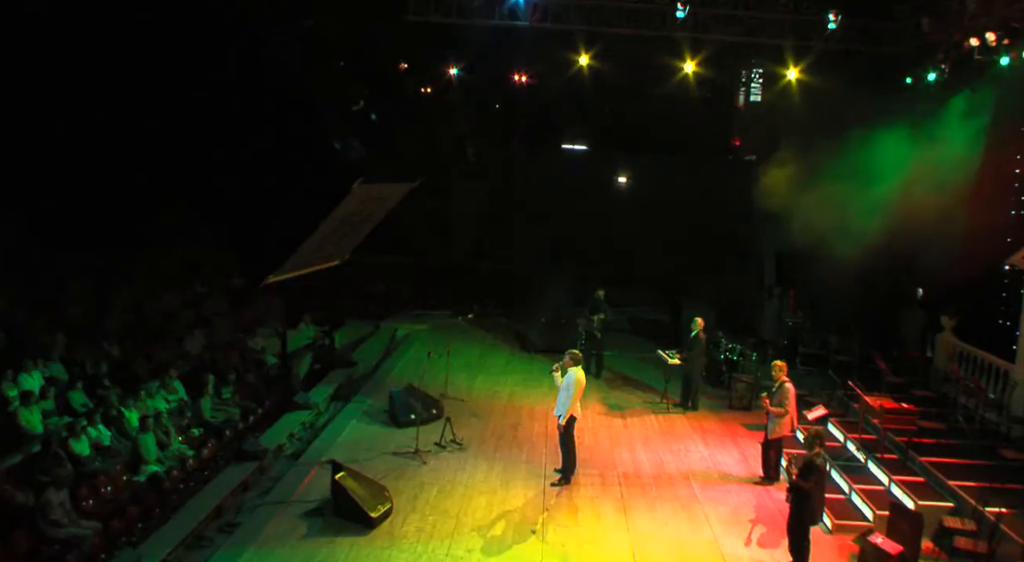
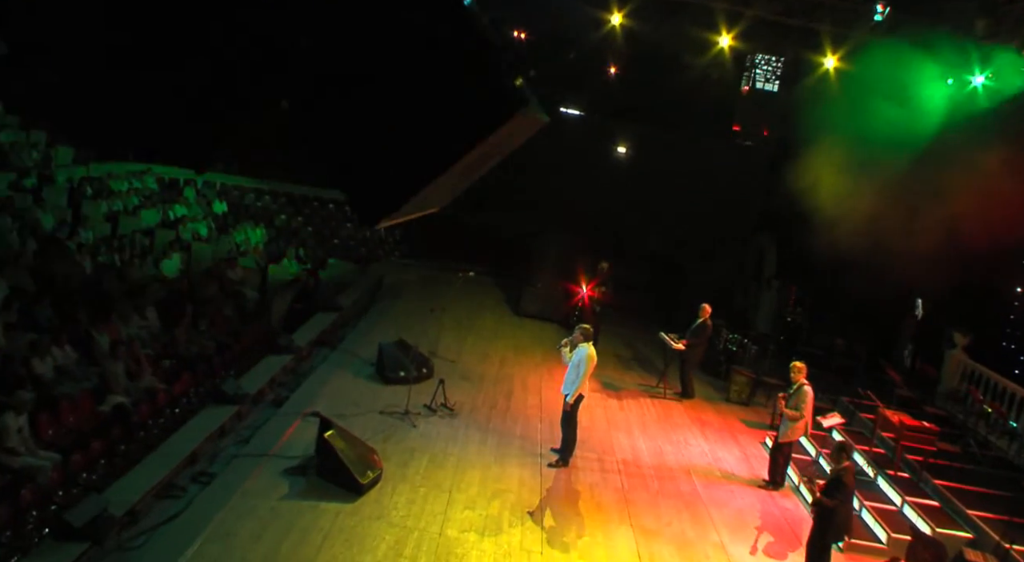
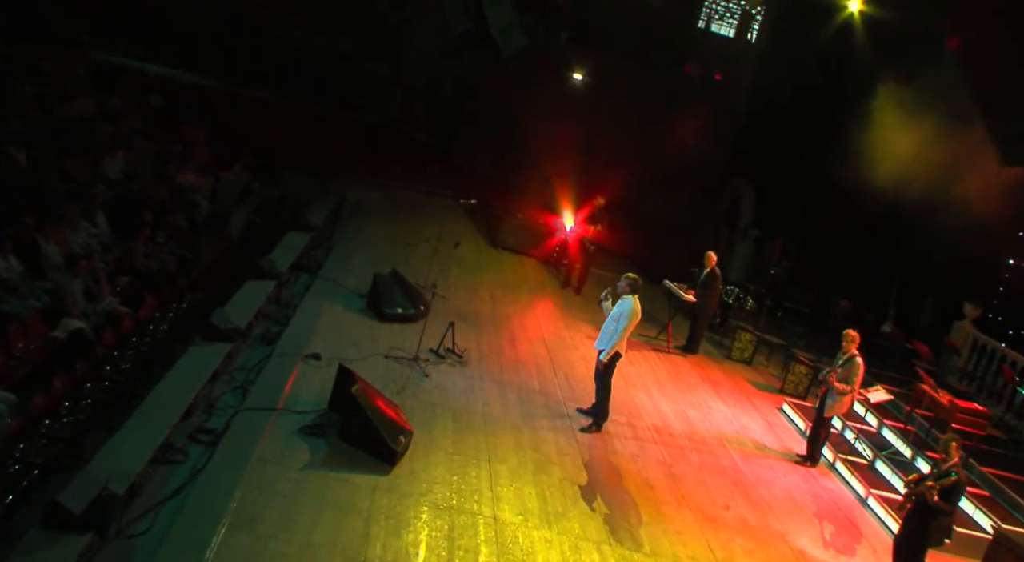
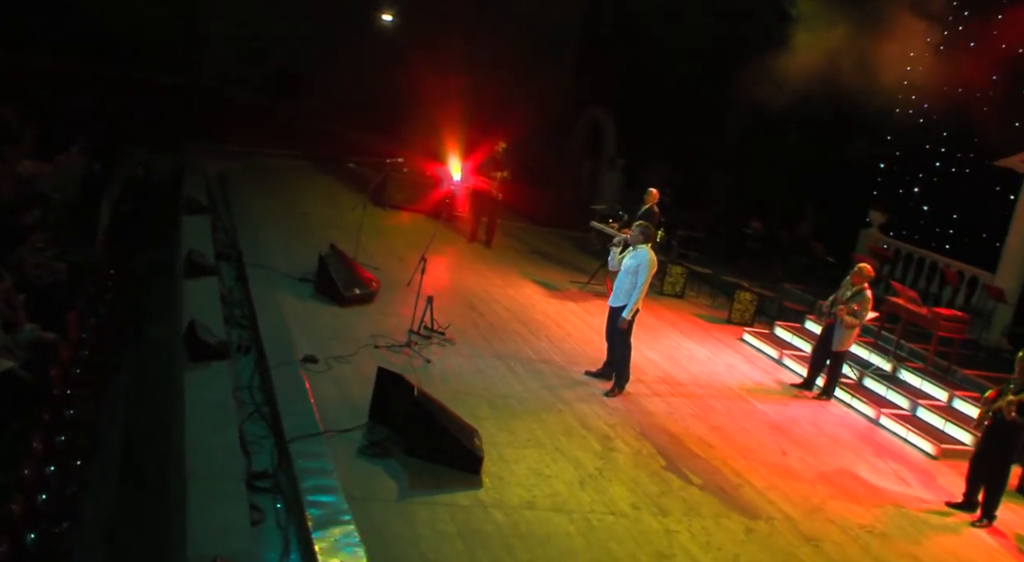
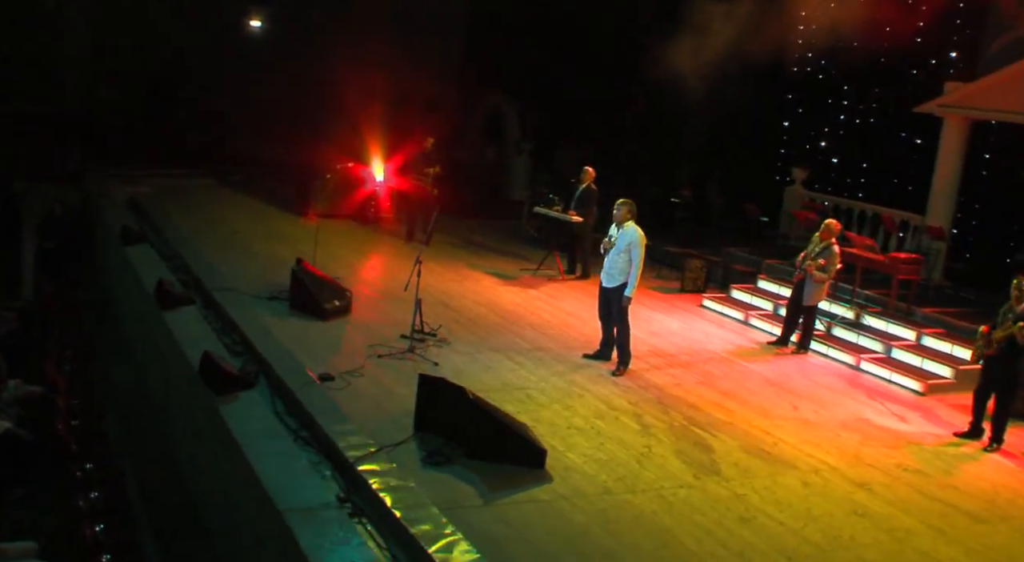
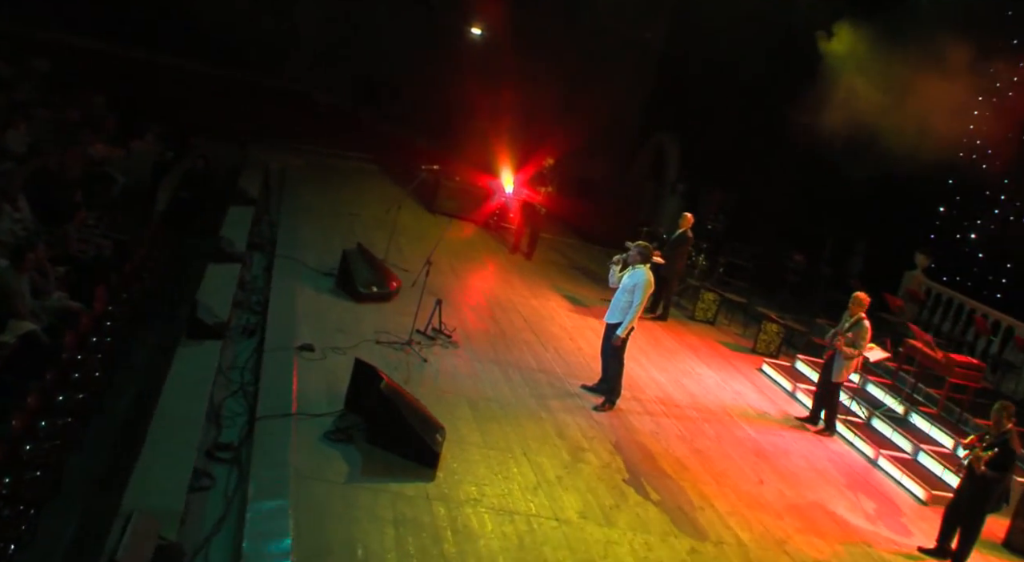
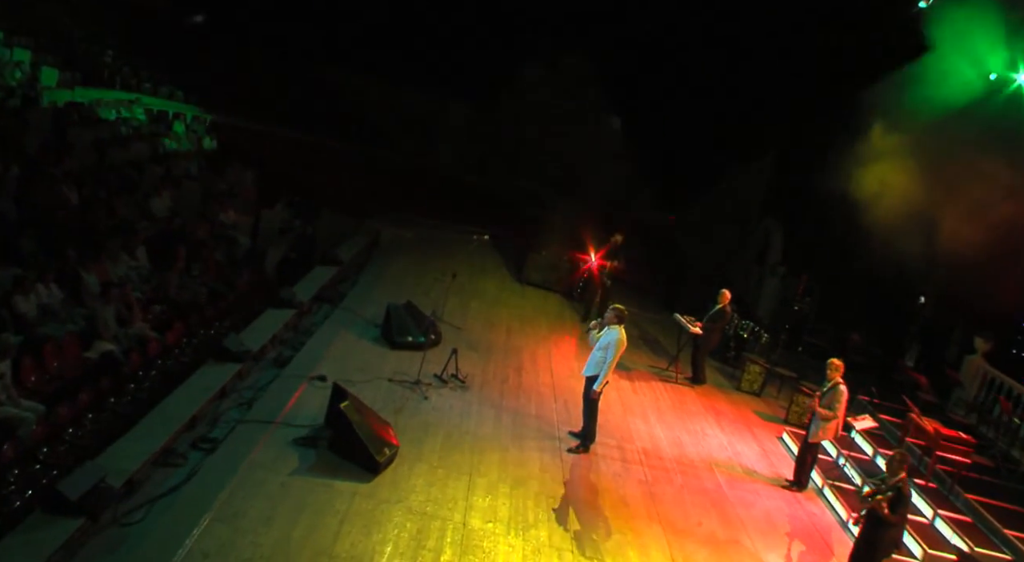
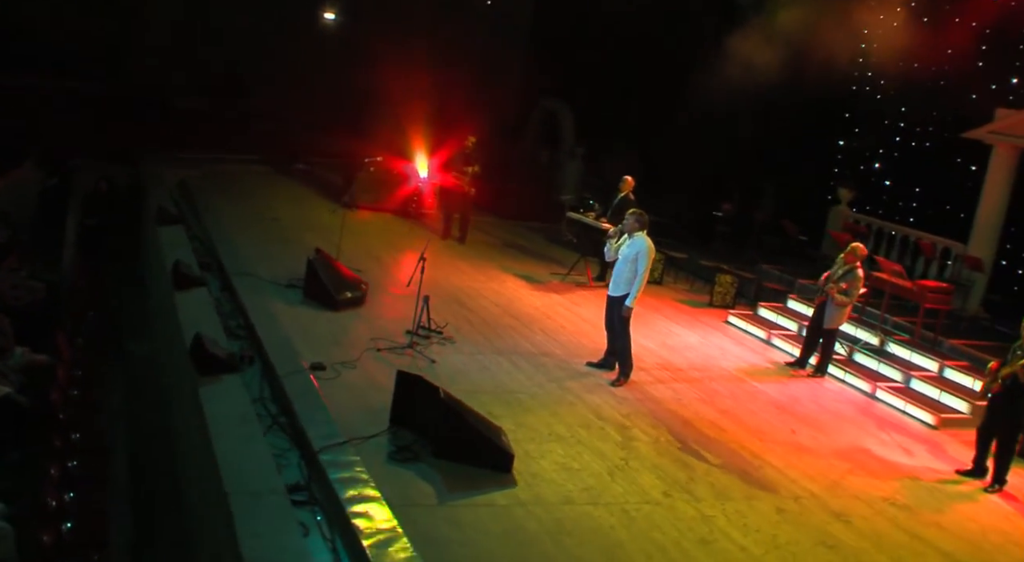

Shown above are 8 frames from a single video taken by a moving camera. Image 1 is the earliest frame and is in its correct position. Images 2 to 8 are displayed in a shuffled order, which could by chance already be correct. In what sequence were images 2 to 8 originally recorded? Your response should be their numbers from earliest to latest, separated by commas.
2, 7, 3, 6, 4, 8, 5
